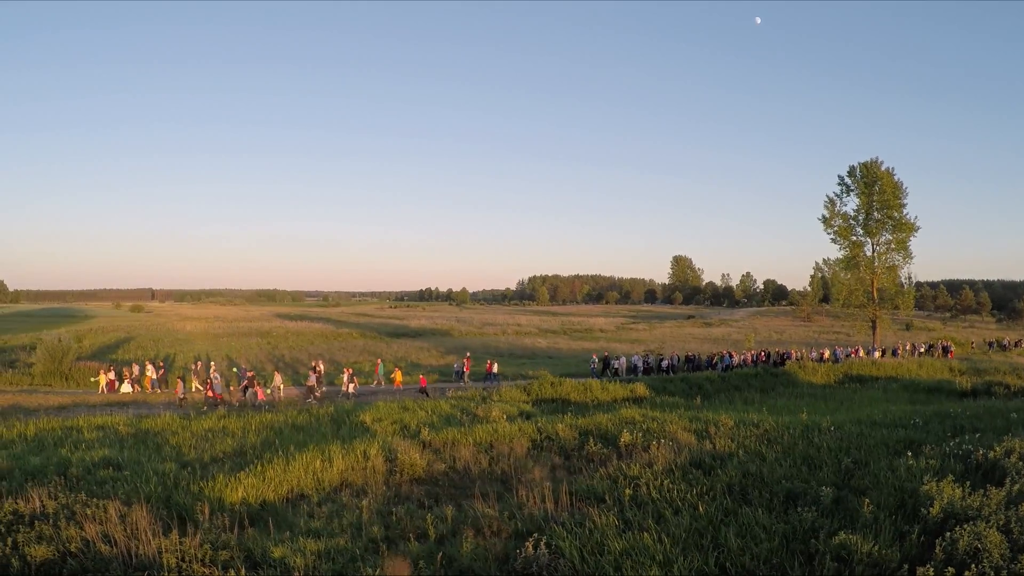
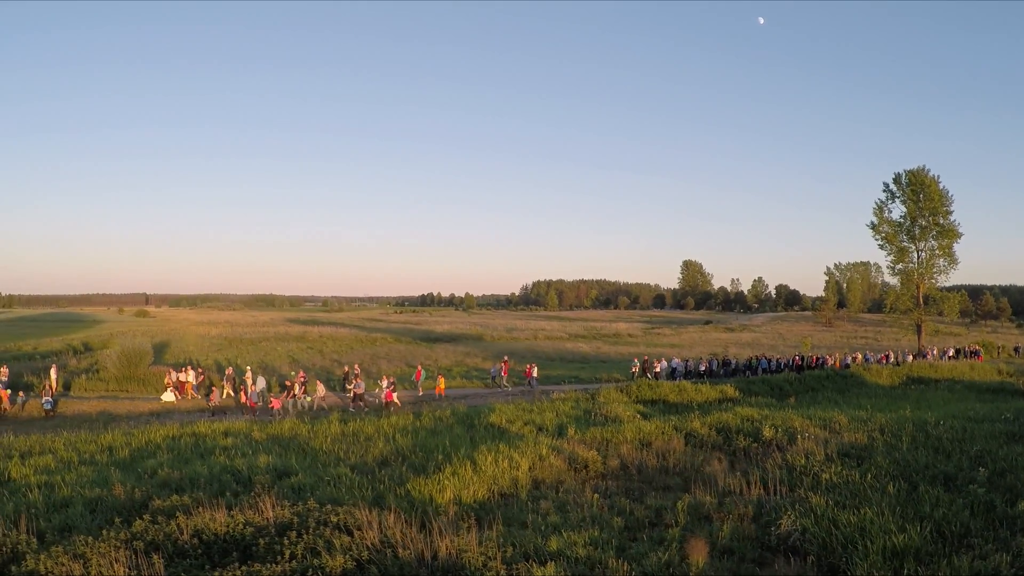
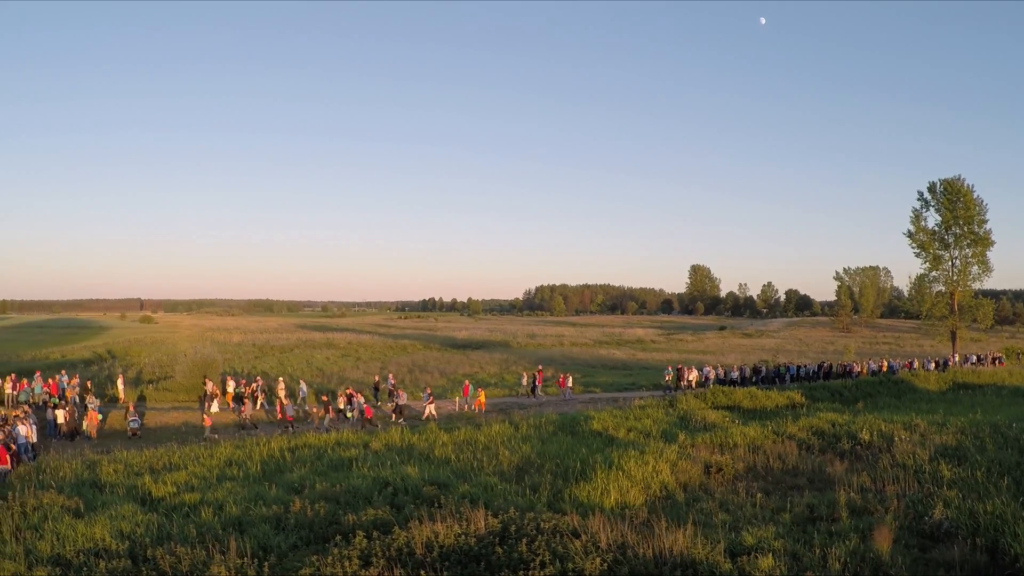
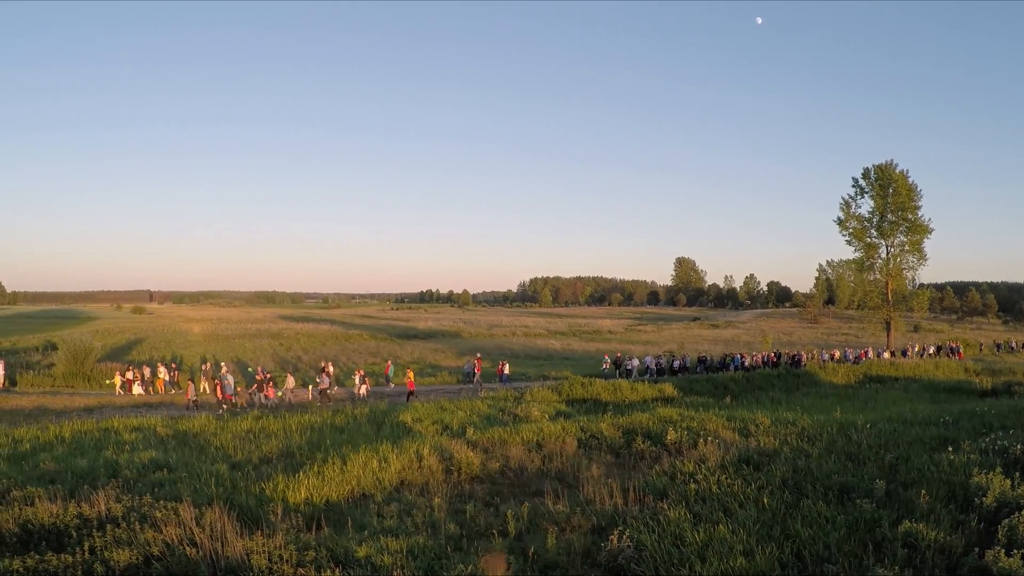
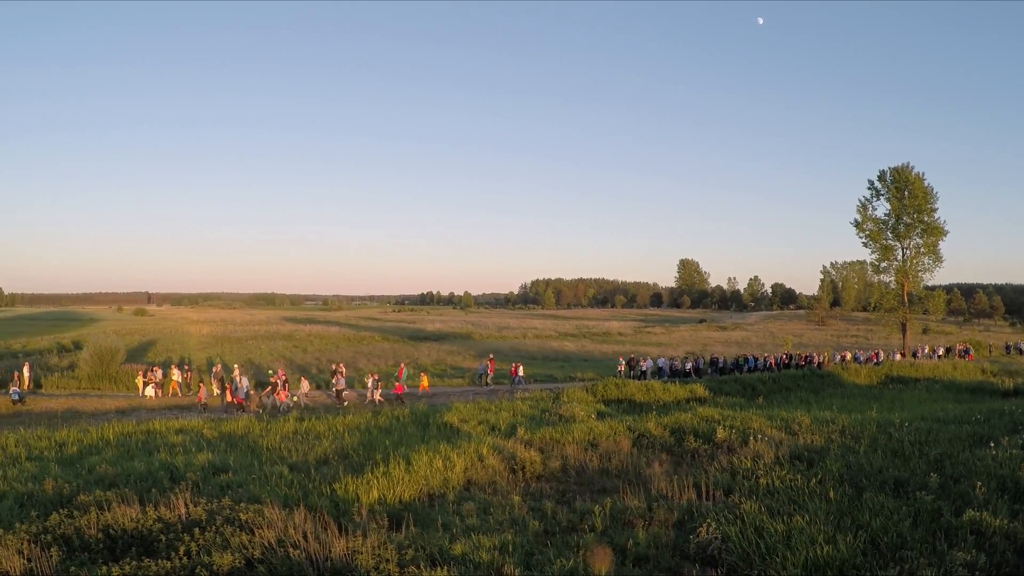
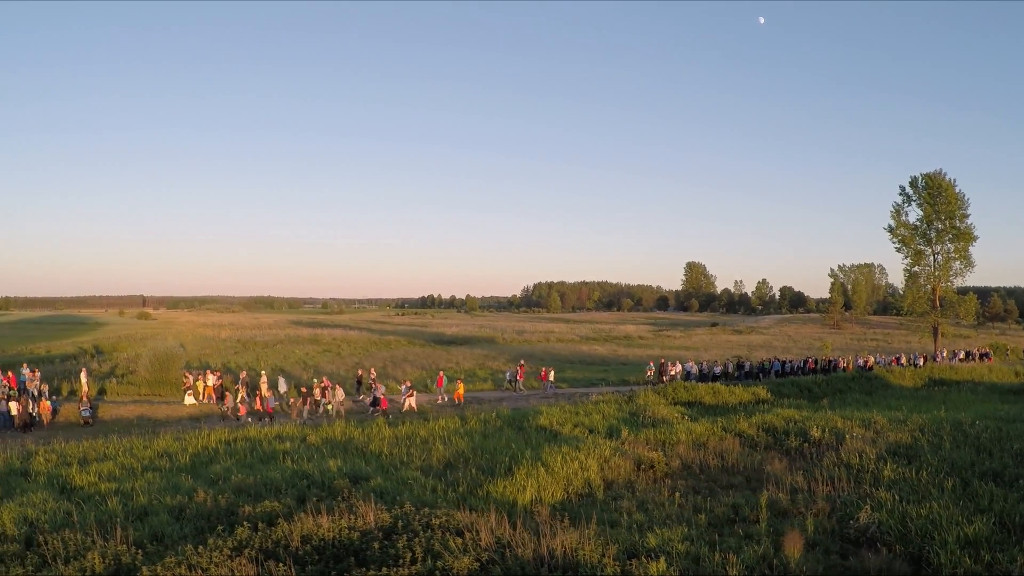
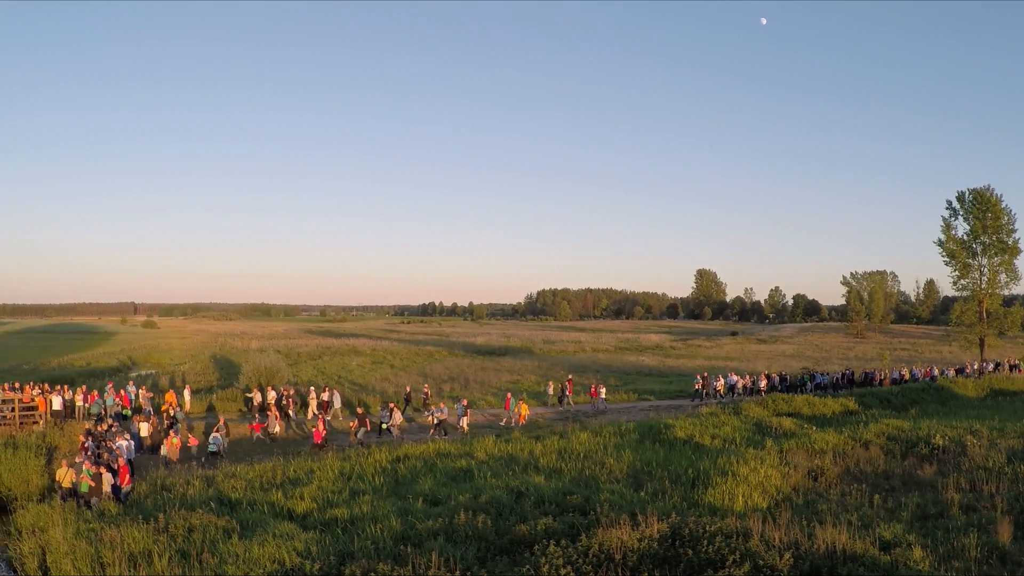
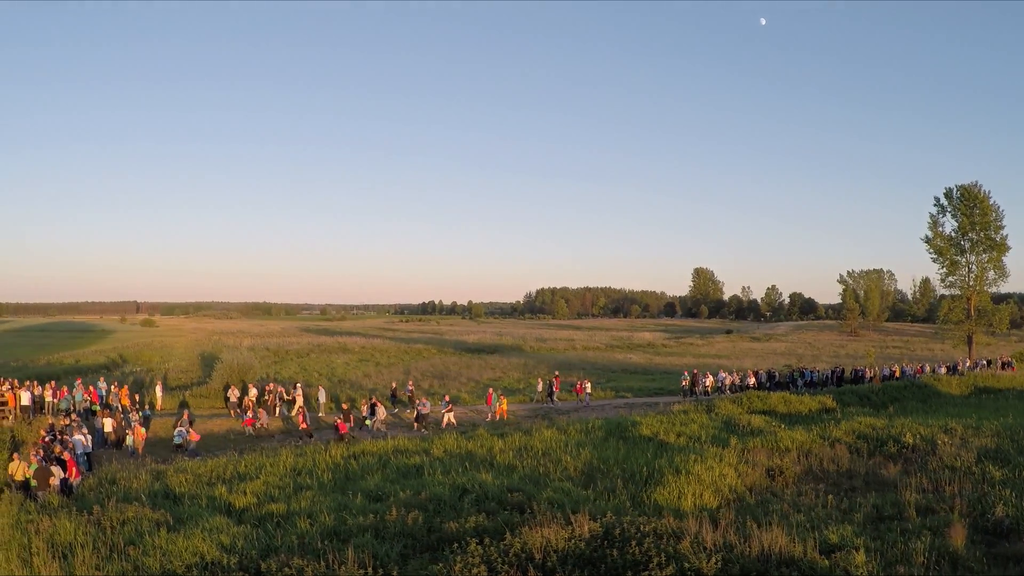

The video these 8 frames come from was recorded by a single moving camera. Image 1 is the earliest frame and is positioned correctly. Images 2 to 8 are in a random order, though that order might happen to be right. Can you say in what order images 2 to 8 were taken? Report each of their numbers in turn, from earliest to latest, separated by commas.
4, 5, 2, 6, 3, 8, 7
